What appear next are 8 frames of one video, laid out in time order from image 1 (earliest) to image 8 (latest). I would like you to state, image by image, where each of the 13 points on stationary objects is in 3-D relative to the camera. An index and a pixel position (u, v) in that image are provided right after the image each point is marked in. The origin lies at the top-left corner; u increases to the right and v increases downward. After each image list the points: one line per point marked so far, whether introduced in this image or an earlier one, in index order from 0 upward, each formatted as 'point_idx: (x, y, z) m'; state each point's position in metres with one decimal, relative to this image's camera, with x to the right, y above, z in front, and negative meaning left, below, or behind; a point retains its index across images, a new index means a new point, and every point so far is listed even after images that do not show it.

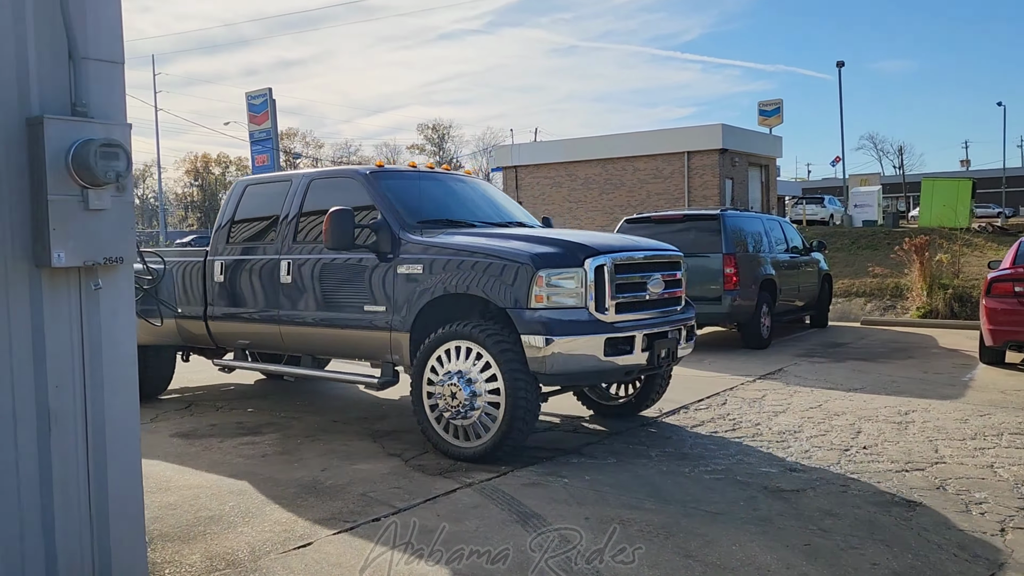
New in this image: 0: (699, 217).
0: (+2.4, +0.9, +10.8) m
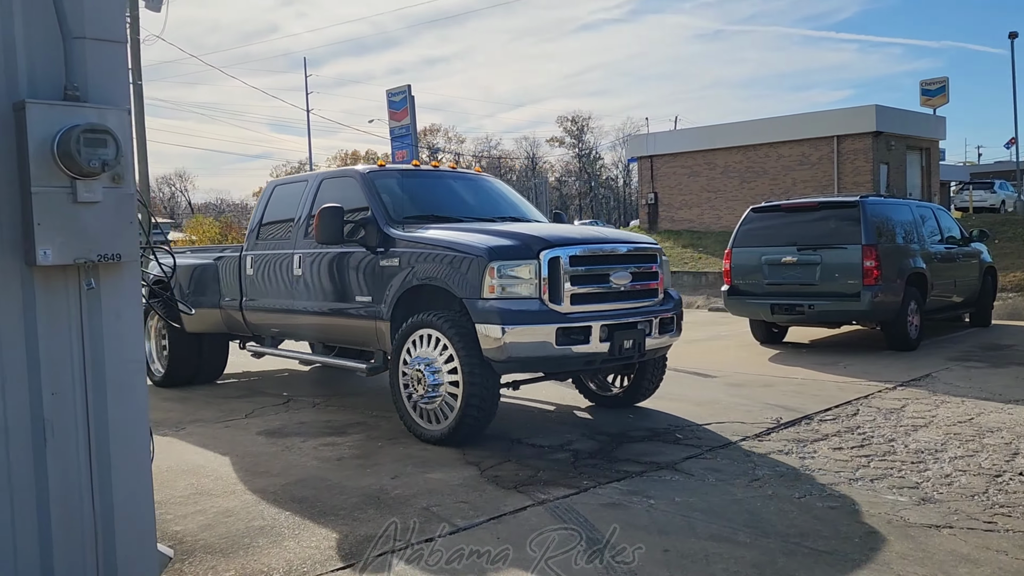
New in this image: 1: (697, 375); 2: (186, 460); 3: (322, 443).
0: (+3.8, +1.0, +9.8) m
1: (+1.9, -0.9, +8.7) m
2: (-2.1, -1.1, +5.4) m
3: (-1.3, -1.1, +5.8) m
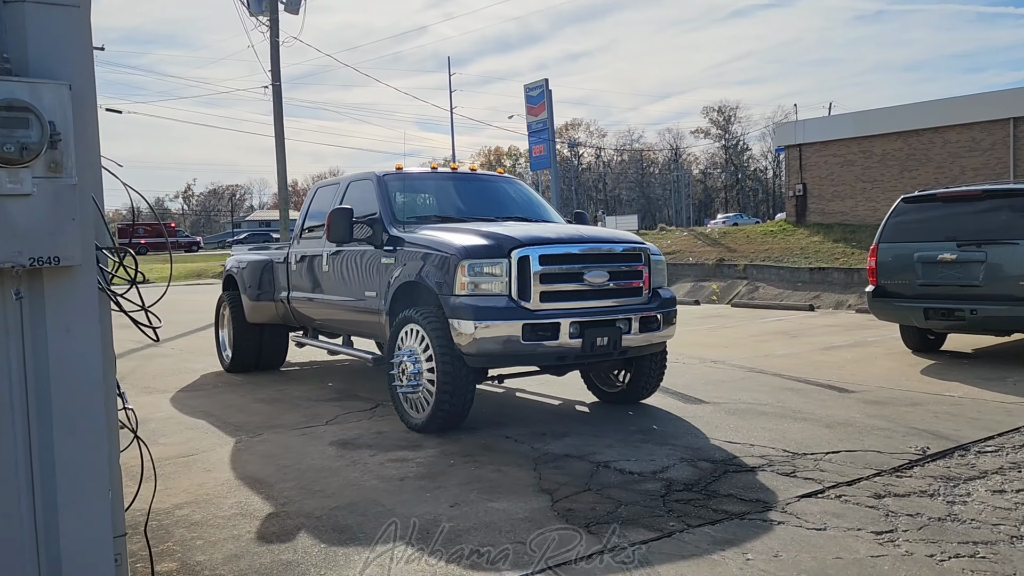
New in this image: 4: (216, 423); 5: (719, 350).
0: (+5.0, +1.0, +8.4) m
1: (+2.9, -0.9, +7.7) m
2: (-1.6, -1.1, +5.1) m
3: (-0.8, -1.1, +5.4) m
4: (-2.3, -1.1, +6.6) m
5: (+2.7, -0.8, +10.7) m
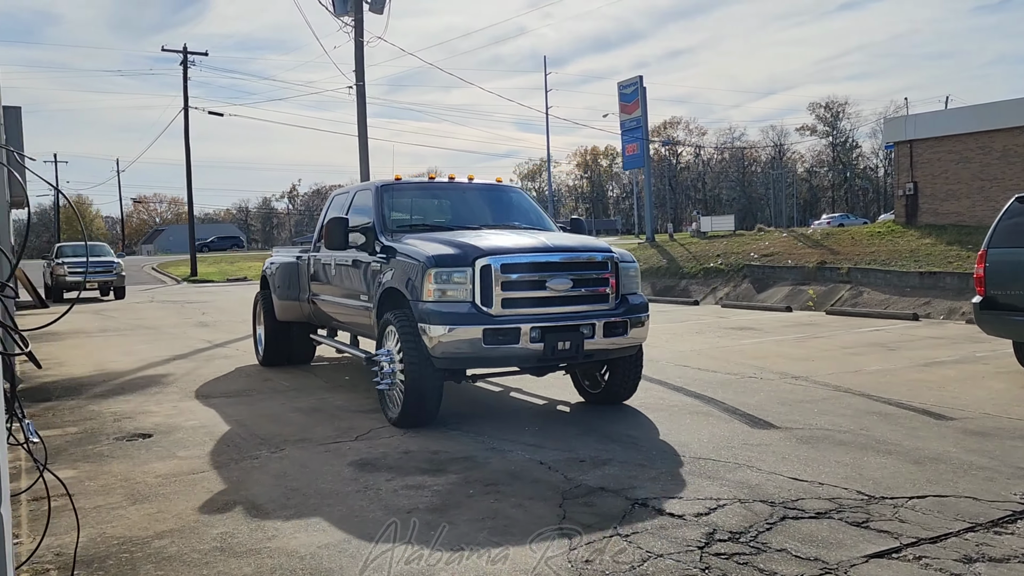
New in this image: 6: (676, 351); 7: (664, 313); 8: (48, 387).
0: (+5.5, +0.8, +7.3) m
1: (+3.3, -1.0, +6.7) m
2: (-1.5, -1.1, +4.7) m
3: (-0.6, -1.1, +4.9) m
4: (-2.0, -1.1, +6.3) m
5: (+3.4, -0.9, +9.8) m
6: (+2.2, -0.8, +11.1) m
7: (+3.3, -0.5, +17.5) m
8: (-4.9, -1.1, +8.9) m
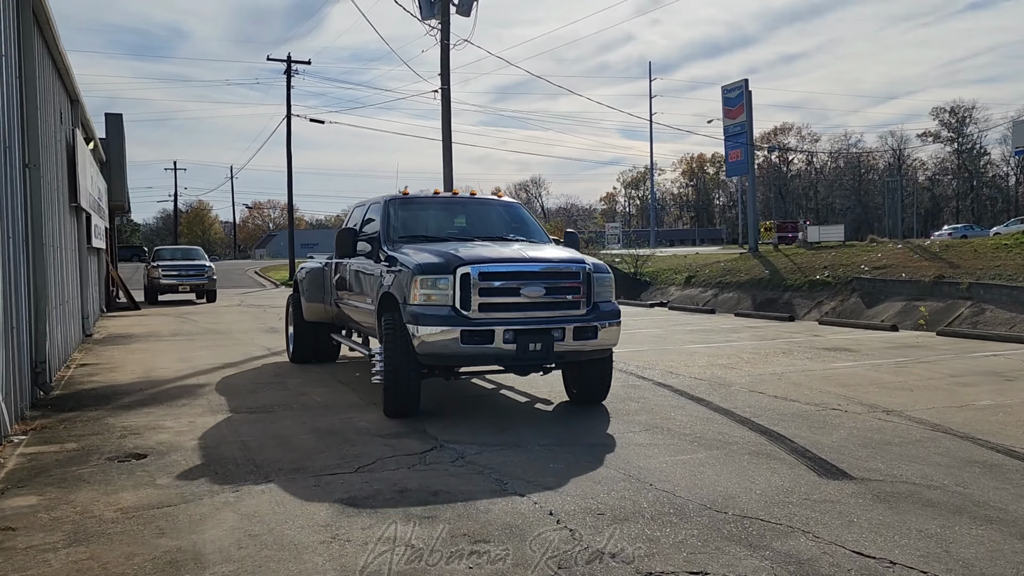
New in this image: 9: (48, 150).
0: (+5.7, +0.6, +5.8) m
1: (+3.5, -1.2, +5.5) m
2: (-1.5, -1.2, +4.1) m
3: (-0.6, -1.2, +4.2) m
4: (-1.9, -1.2, +5.7) m
5: (+4.0, -1.1, +8.6) m
6: (+2.9, -1.0, +10.0) m
7: (+4.7, -0.8, +16.2) m
8: (-4.4, -1.1, +8.6) m
9: (-5.8, +1.8, +10.3) m
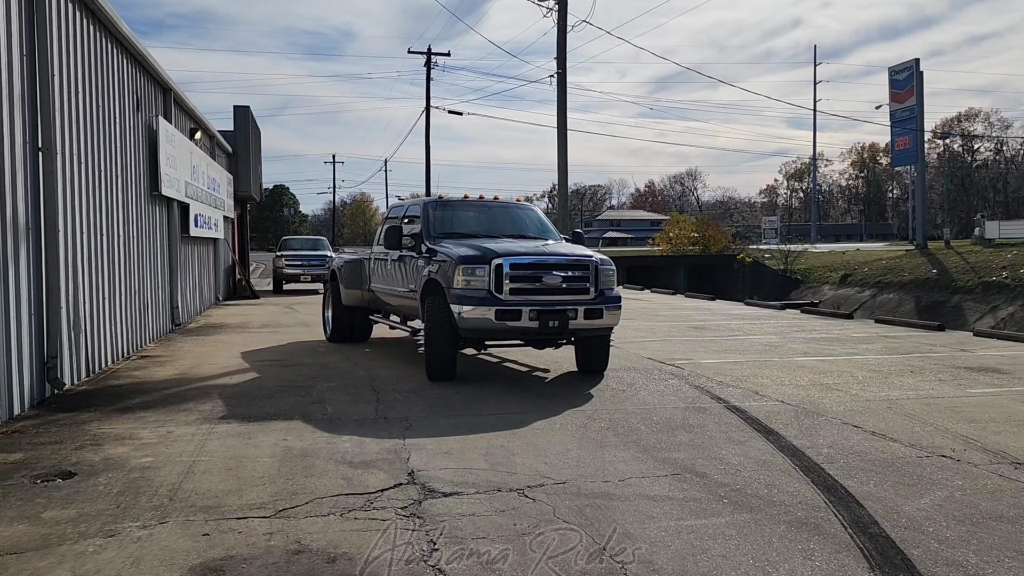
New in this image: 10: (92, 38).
0: (+5.5, +0.5, +3.6) m
1: (+3.2, -1.3, +3.7) m
2: (-2.0, -1.2, +3.2) m
3: (-1.1, -1.3, +3.1) m
4: (-2.0, -1.2, +4.9) m
5: (+4.2, -1.2, +6.6) m
6: (+3.4, -1.1, +8.2) m
7: (+6.4, -0.9, +14.0) m
8: (-4.0, -1.0, +8.2) m
9: (-5.0, +1.9, +10.1) m
10: (-5.0, +3.0, +10.0) m
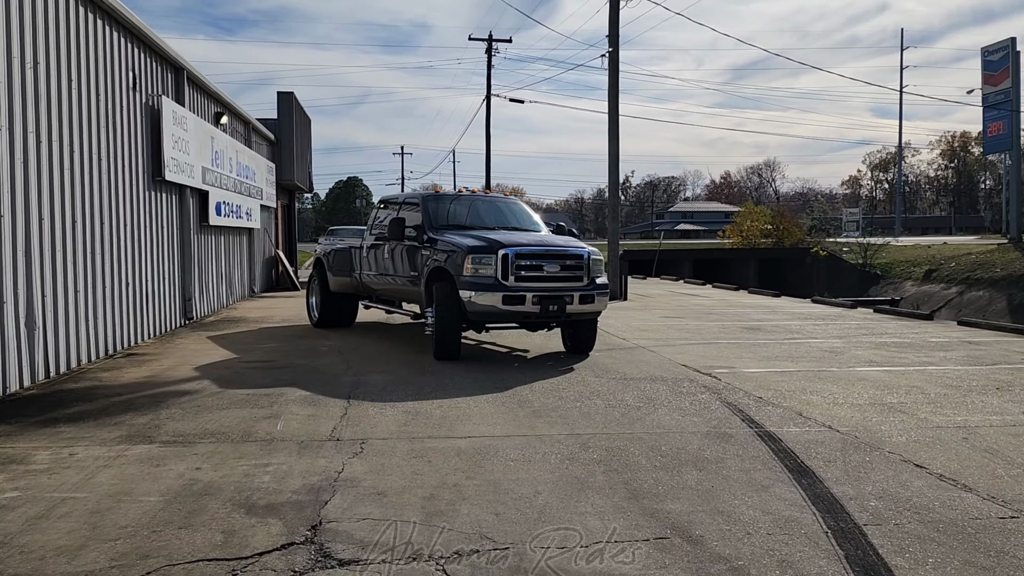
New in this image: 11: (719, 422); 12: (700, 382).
0: (+5.0, +0.4, +1.9) m
1: (+2.7, -1.3, +2.2) m
2: (-2.5, -1.2, +2.2) m
3: (-1.6, -1.3, +2.0) m
4: (-2.4, -1.2, +3.8) m
5: (+4.0, -1.2, +5.0) m
6: (+3.4, -1.1, +6.7) m
7: (+6.8, -0.9, +12.2) m
8: (-4.1, -1.0, +7.3) m
9: (-4.9, +2.0, +9.3) m
10: (-4.9, +3.0, +9.2) m
11: (+1.7, -1.1, +6.8) m
12: (+2.0, -1.0, +8.7) m
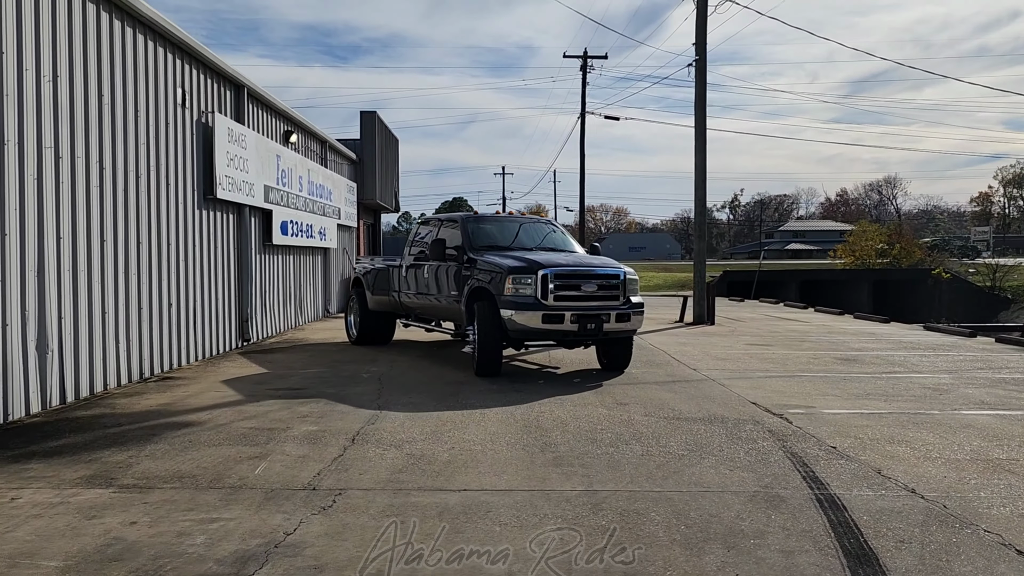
0: (+4.5, +0.3, +0.4) m
1: (+2.2, -1.4, +1.0) m
2: (-3.0, -1.3, +1.6) m
3: (-2.1, -1.3, +1.3) m
4: (-2.6, -1.3, +3.2) m
5: (+3.8, -1.4, +3.6) m
6: (+3.4, -1.3, +5.3) m
7: (+7.5, -1.2, +10.4) m
8: (-3.9, -1.2, +6.9) m
9: (-4.4, +1.7, +9.0) m
10: (-4.4, +2.8, +8.9) m
11: (+1.8, -1.3, +5.7) m
12: (+2.3, -1.2, +7.5) m
